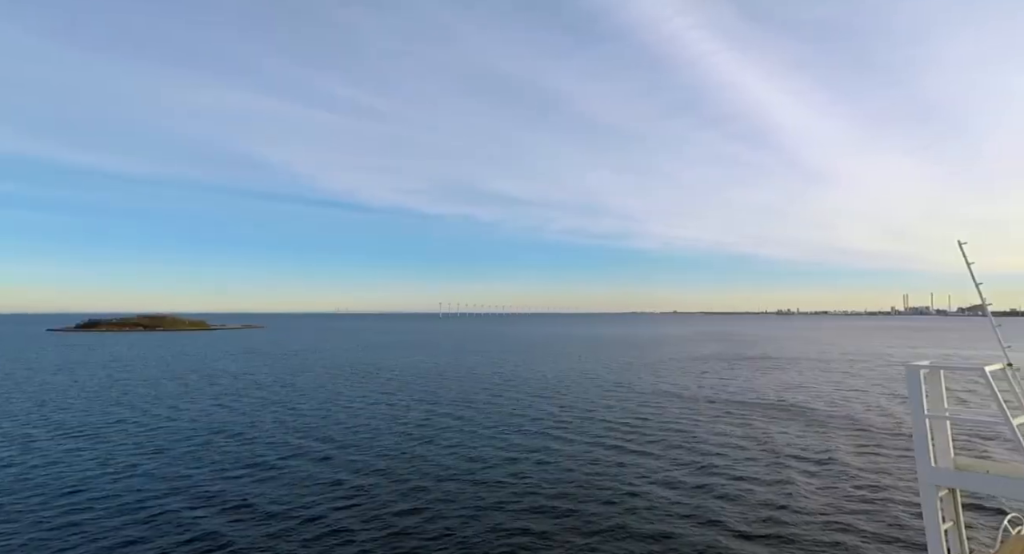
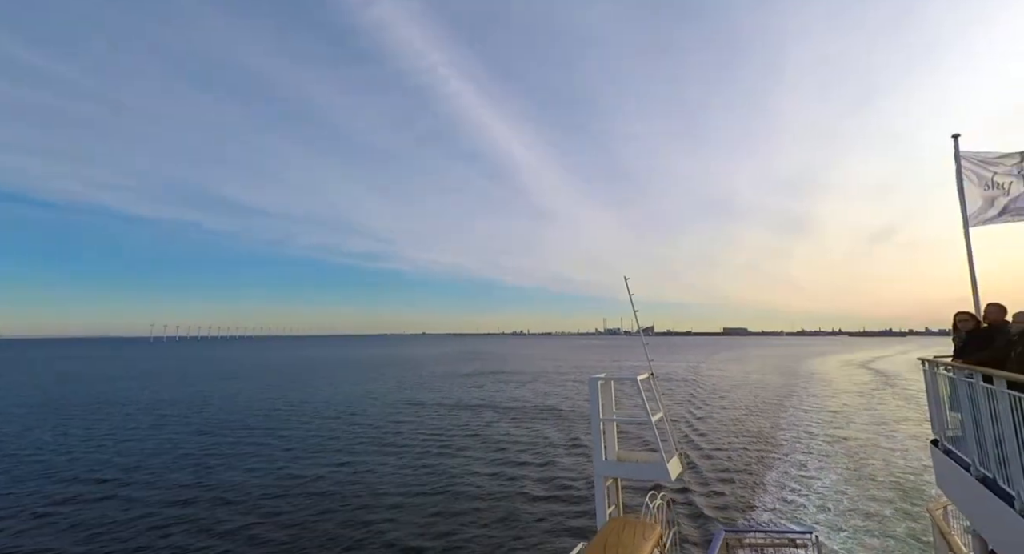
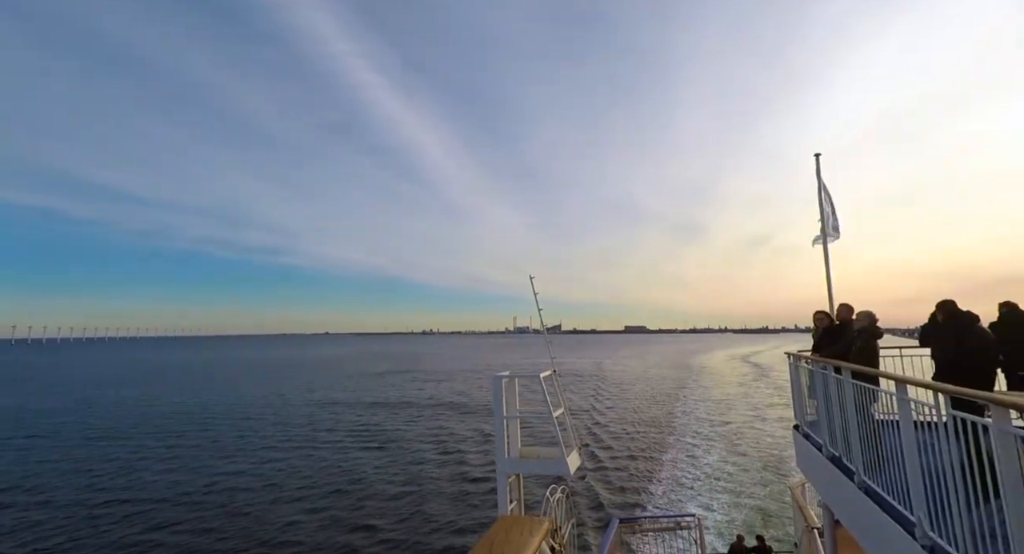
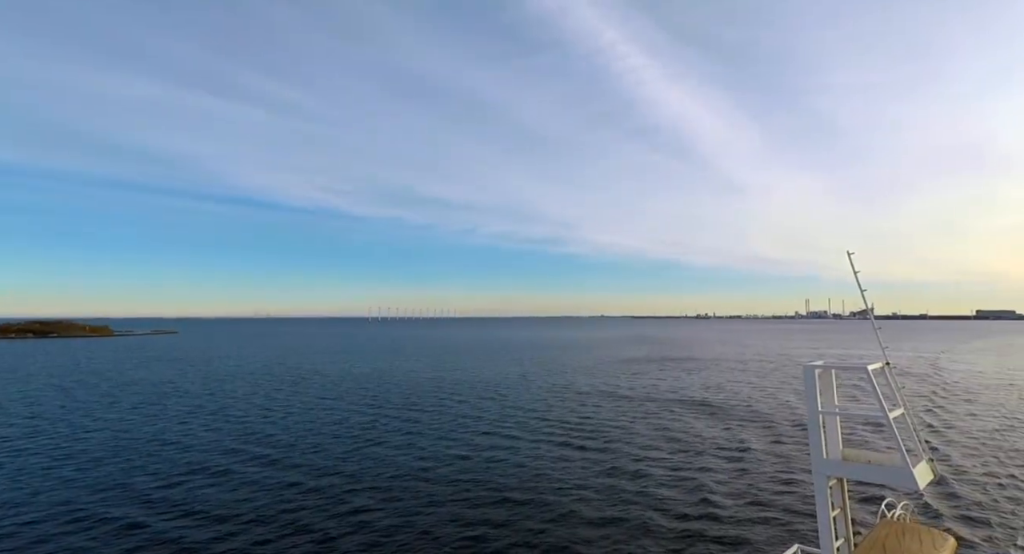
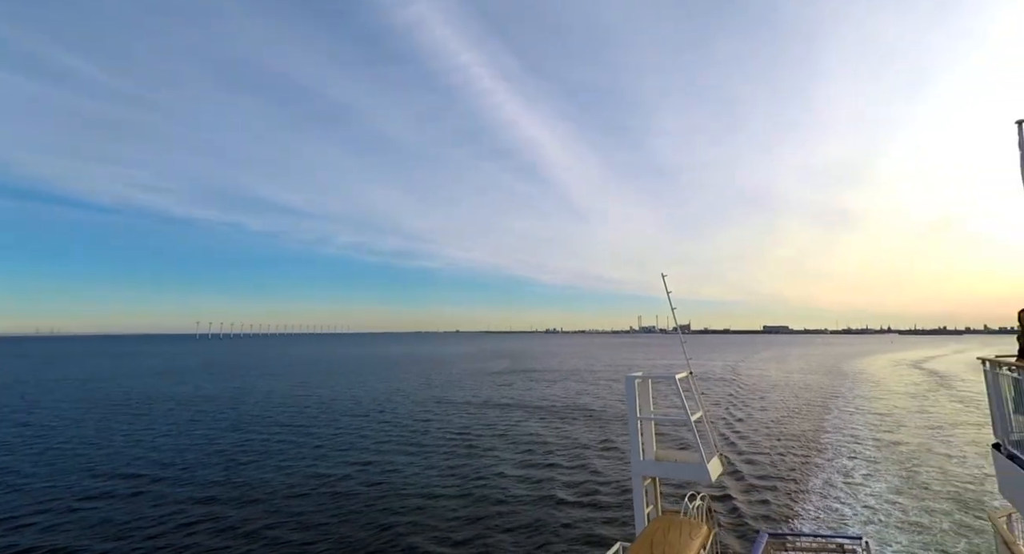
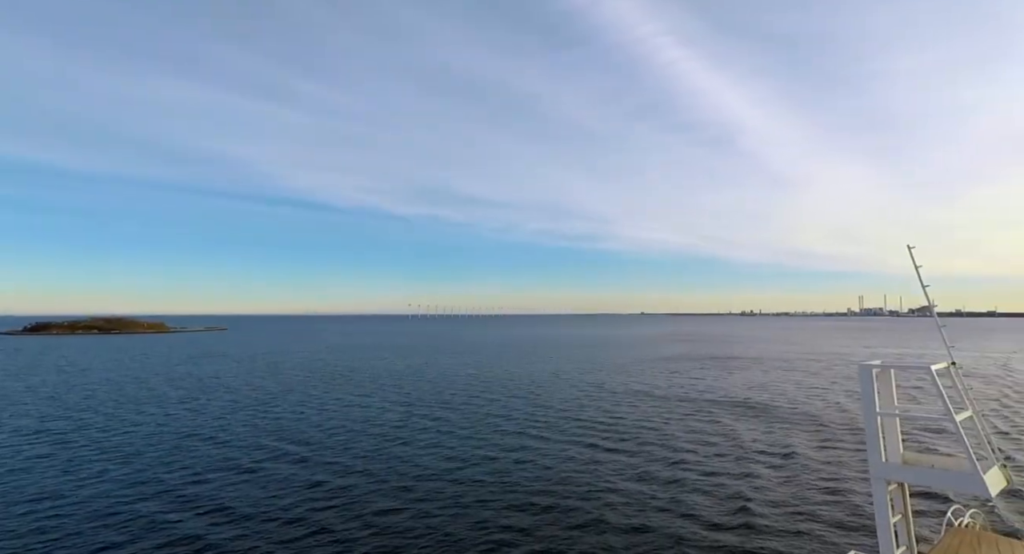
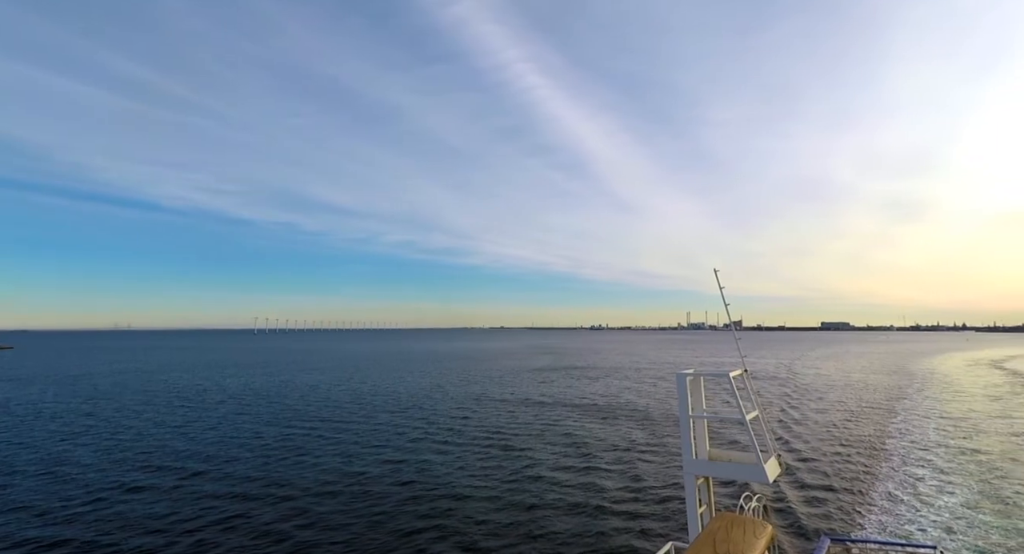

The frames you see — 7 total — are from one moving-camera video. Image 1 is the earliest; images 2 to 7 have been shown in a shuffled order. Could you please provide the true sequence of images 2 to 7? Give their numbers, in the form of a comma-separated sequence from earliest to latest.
6, 4, 7, 5, 2, 3
